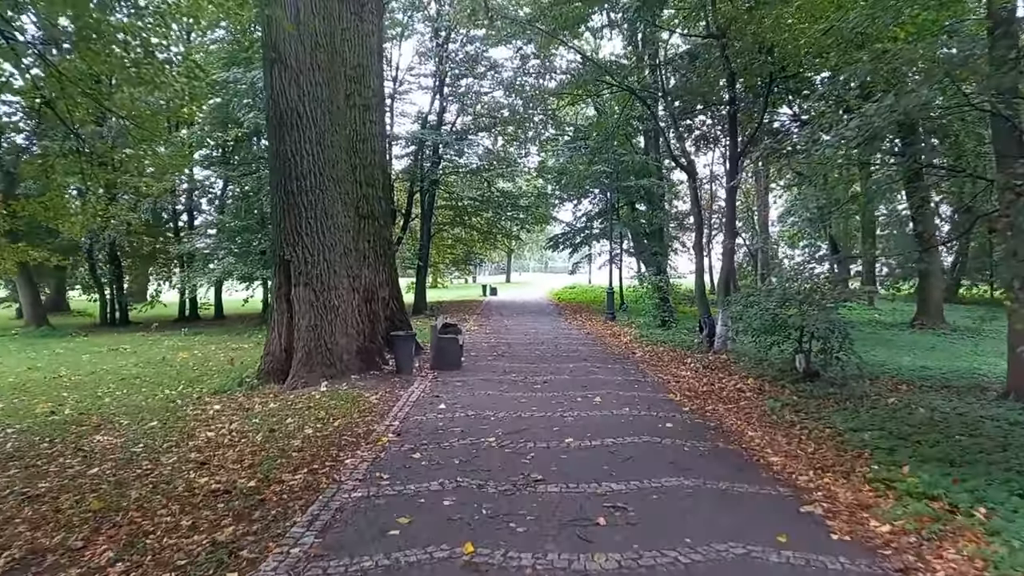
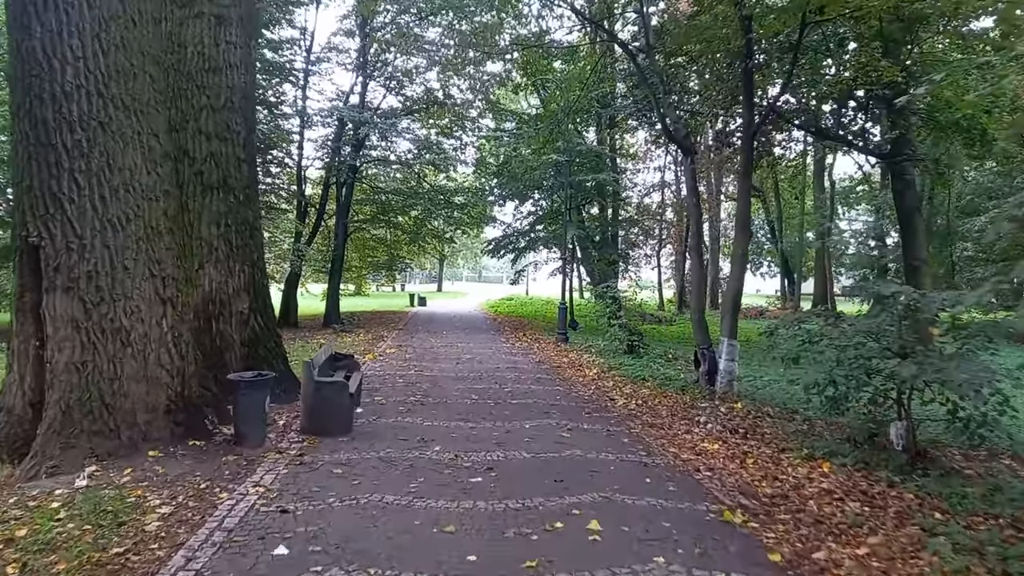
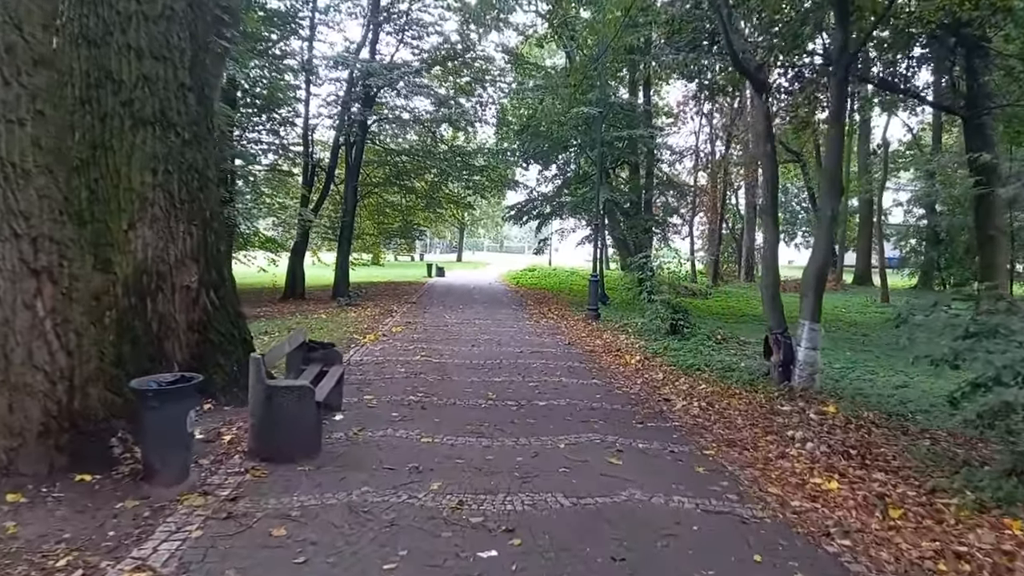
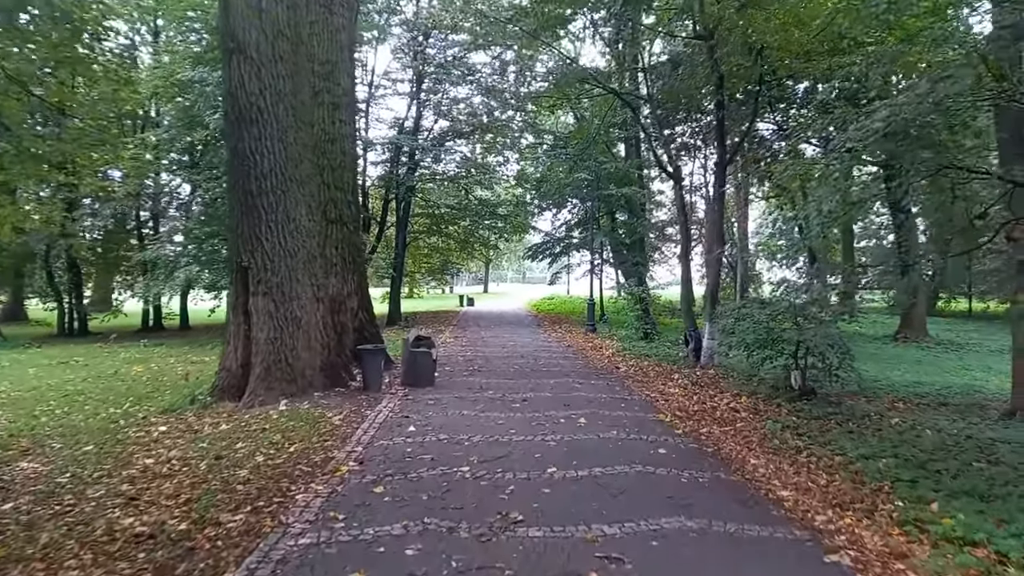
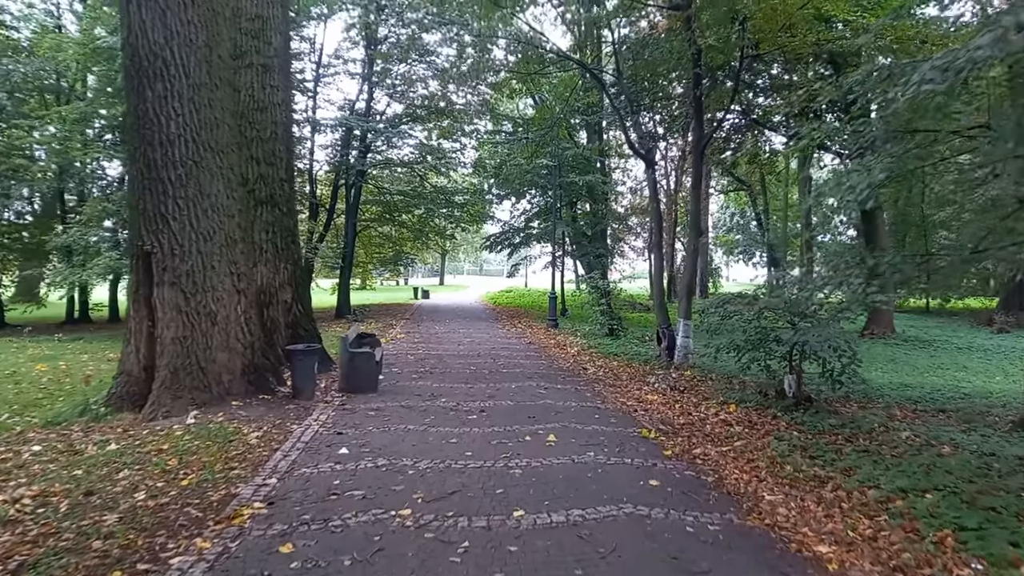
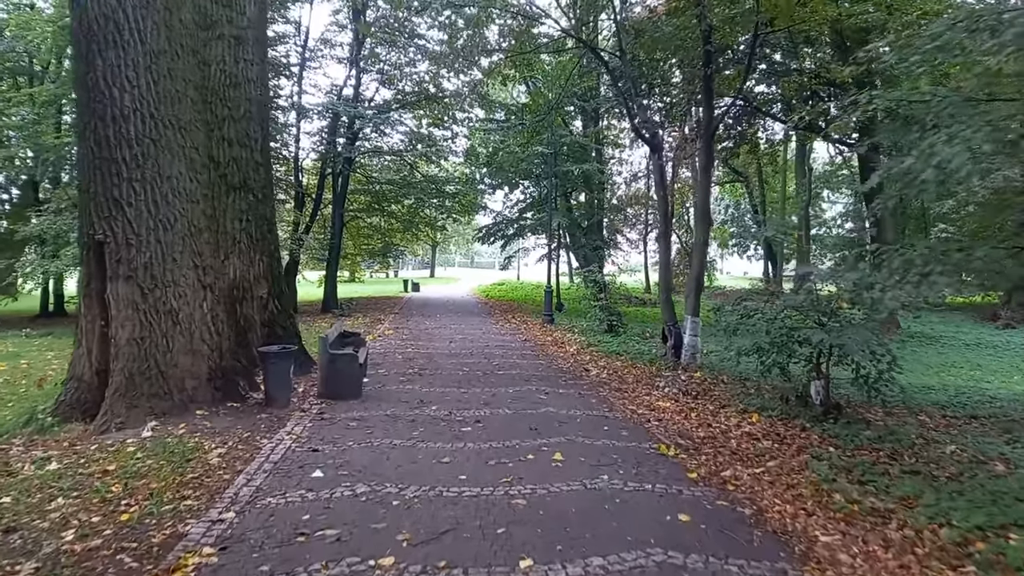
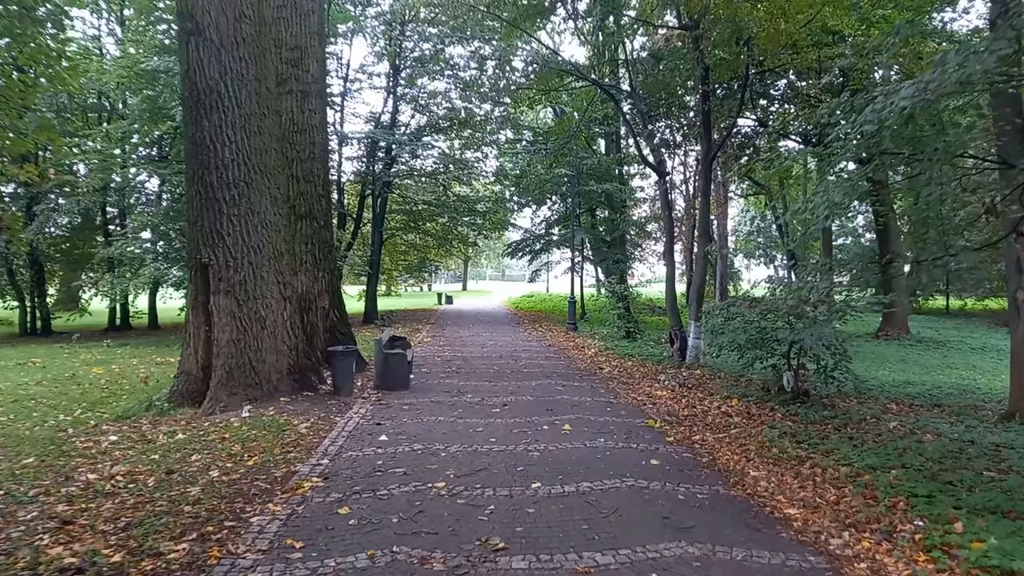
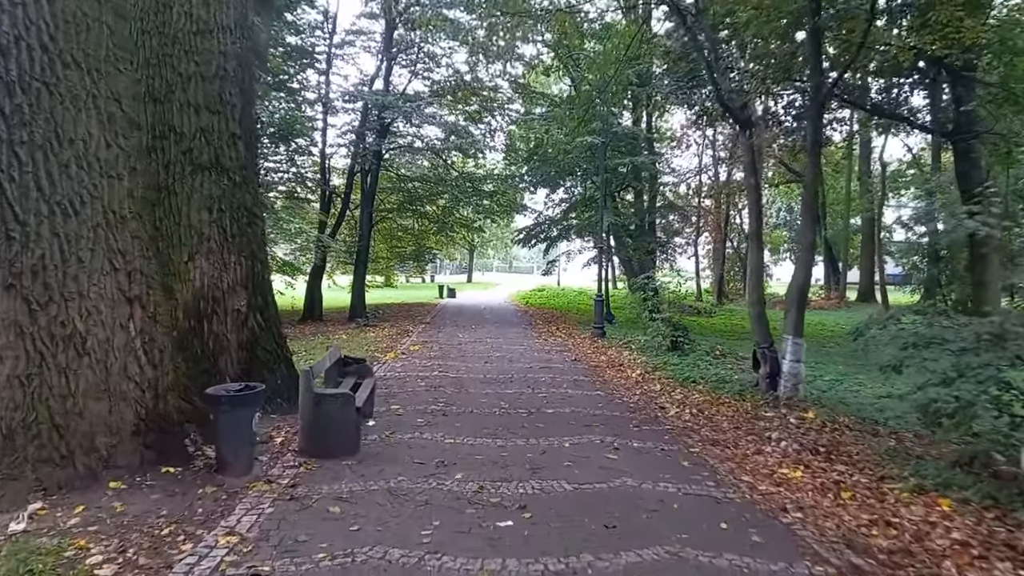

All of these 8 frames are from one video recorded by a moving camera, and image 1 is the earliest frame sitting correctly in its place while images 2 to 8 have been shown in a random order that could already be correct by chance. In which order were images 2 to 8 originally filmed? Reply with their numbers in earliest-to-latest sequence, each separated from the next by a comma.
4, 7, 5, 6, 2, 8, 3
